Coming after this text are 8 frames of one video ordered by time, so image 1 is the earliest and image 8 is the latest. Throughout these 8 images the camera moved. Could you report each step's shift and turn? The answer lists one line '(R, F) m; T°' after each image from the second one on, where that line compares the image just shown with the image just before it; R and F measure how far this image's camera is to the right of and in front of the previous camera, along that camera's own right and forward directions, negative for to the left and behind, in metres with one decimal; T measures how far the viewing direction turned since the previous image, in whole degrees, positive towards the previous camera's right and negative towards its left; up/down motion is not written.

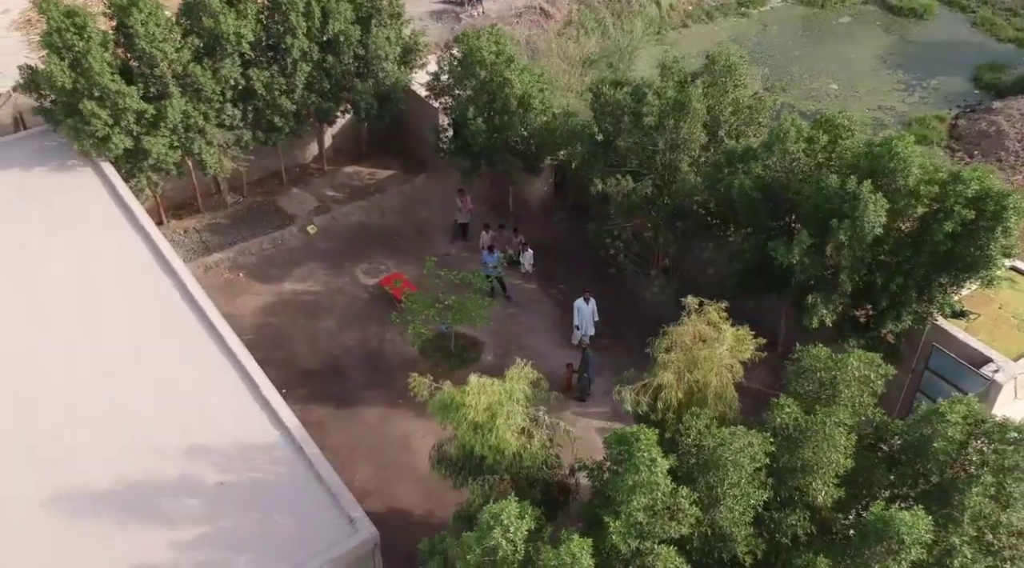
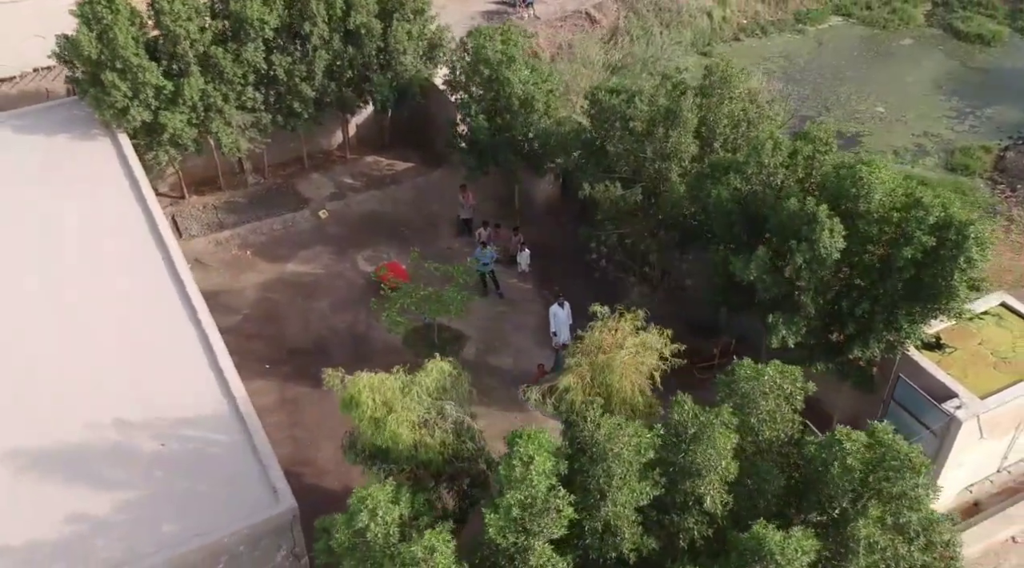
(+1.9, -0.1) m; -5°
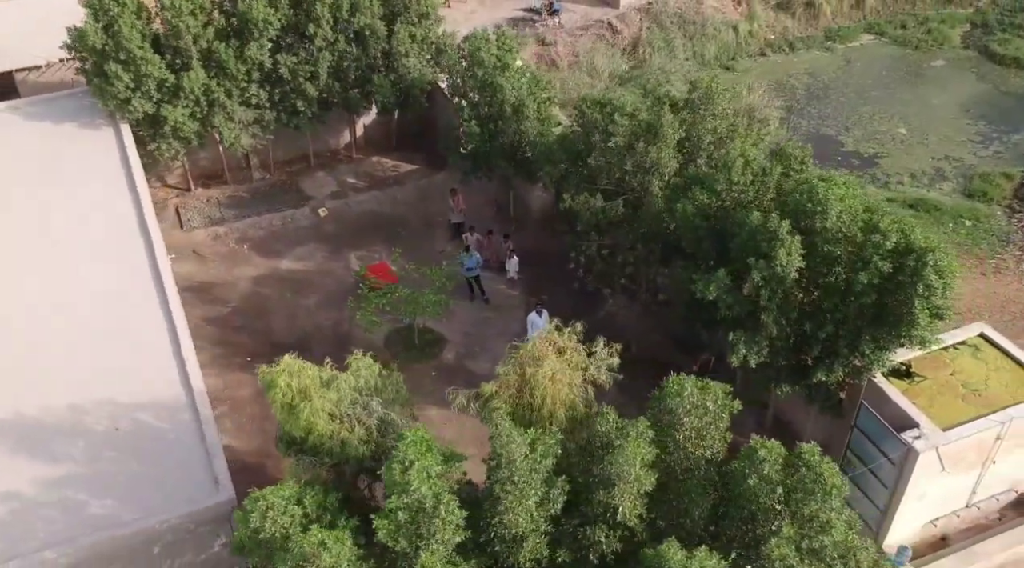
(+1.4, 0.0) m; -3°
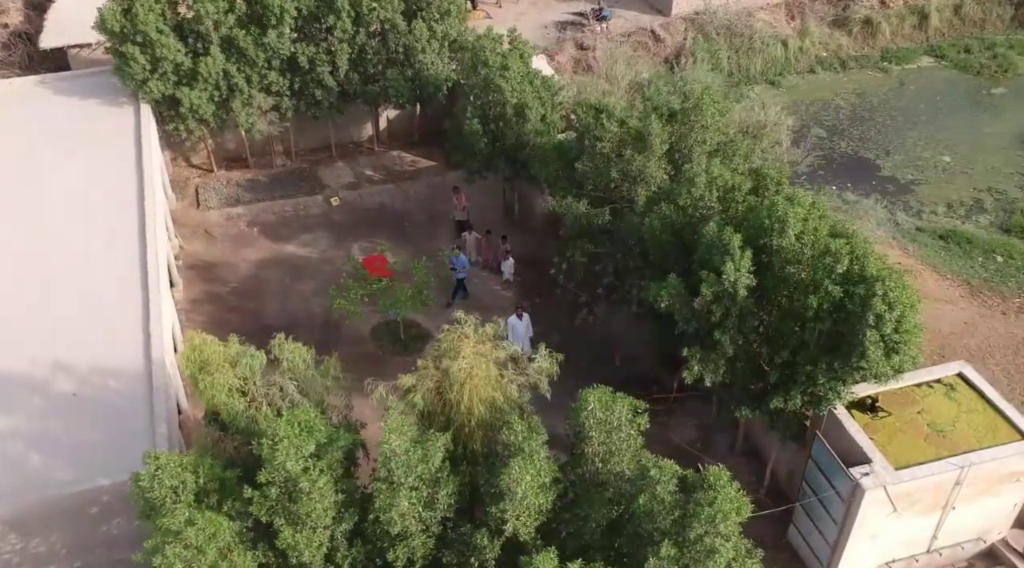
(+1.8, +0.1) m; -5°
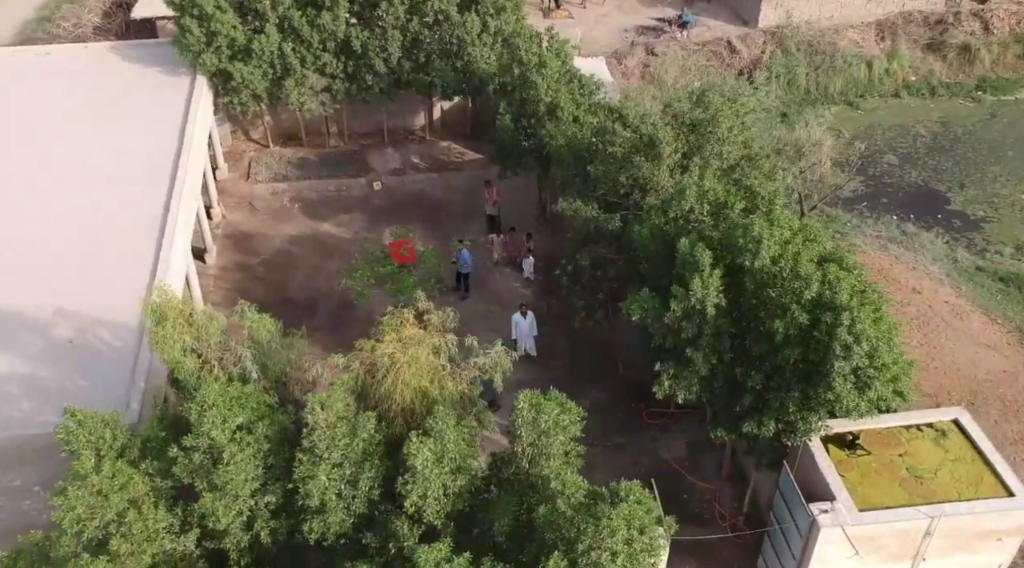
(+1.9, +0.1) m; -7°
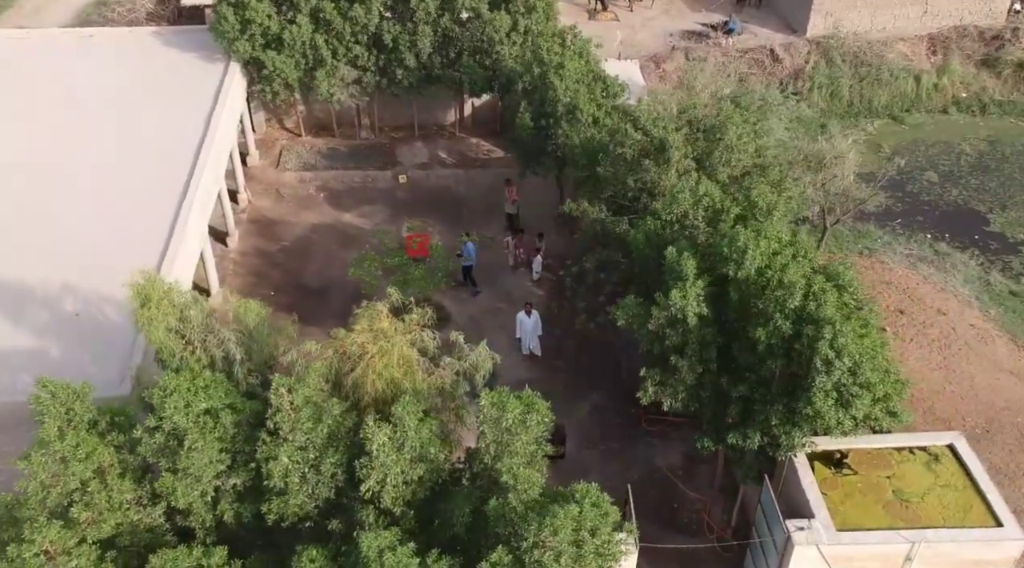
(+1.0, 0.0) m; -4°
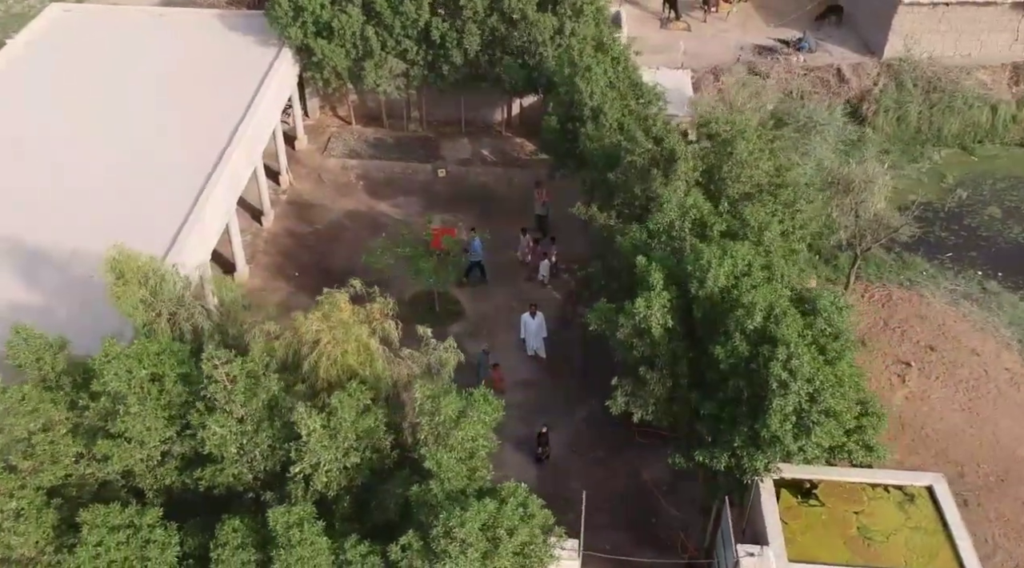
(+1.7, 0.0) m; -6°
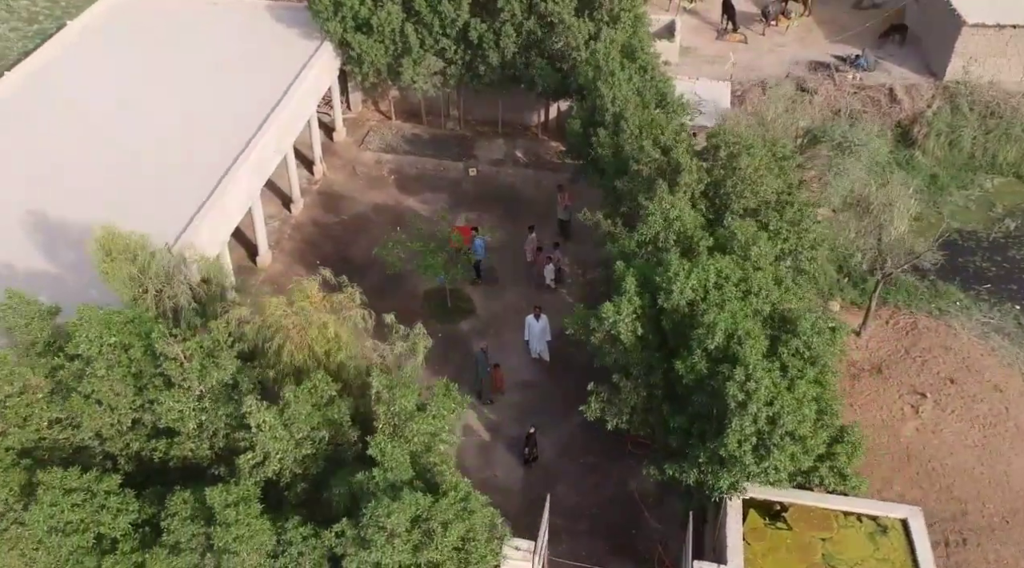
(+1.3, 0.0) m; -5°
